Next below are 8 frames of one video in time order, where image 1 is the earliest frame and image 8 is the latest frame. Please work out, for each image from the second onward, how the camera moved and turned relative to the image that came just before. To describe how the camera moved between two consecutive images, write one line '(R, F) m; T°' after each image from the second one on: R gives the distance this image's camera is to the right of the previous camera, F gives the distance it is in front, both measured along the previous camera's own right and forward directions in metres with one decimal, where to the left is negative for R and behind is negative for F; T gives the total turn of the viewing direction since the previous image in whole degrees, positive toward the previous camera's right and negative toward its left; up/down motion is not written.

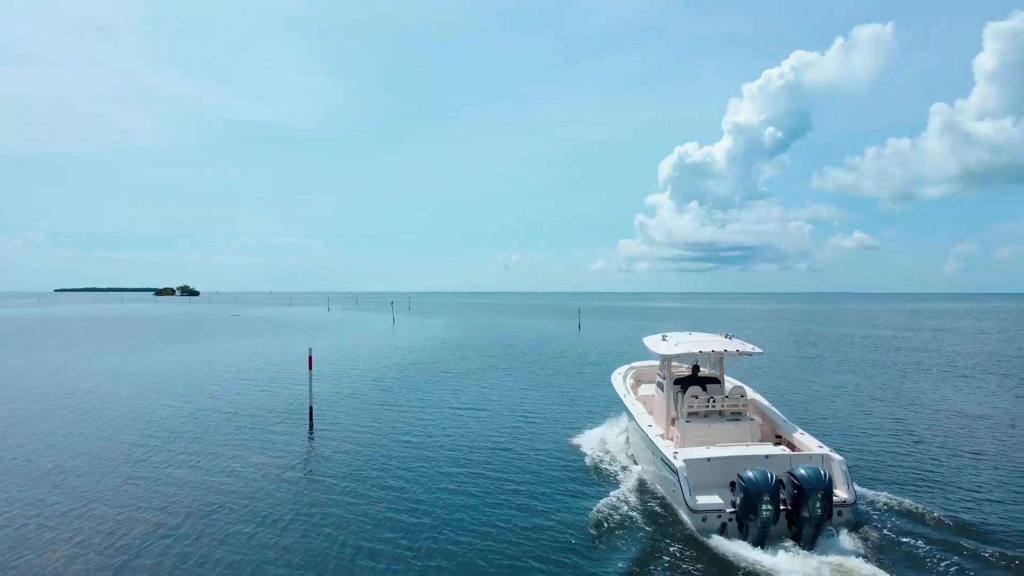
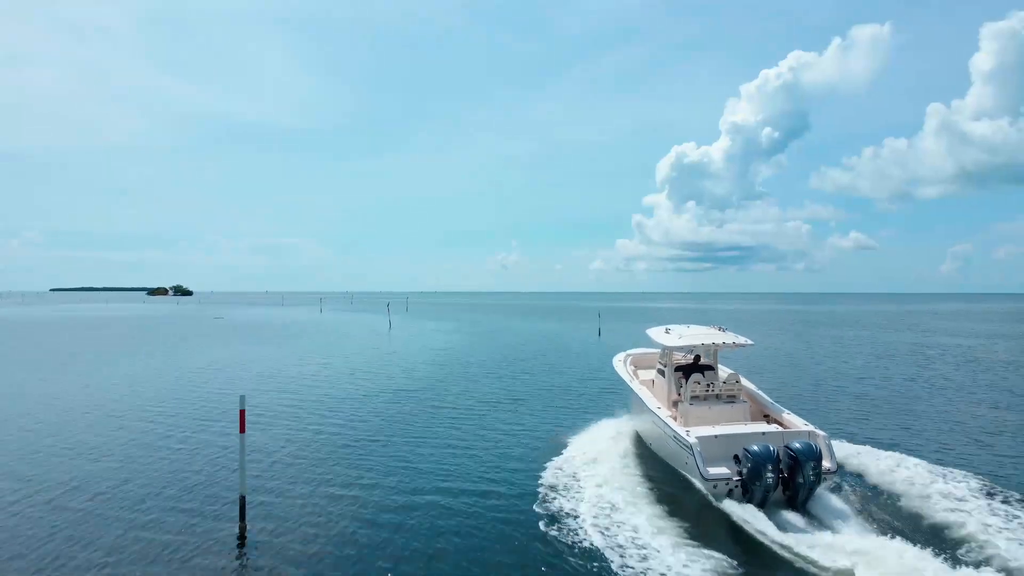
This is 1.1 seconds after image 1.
(-2.5, -6.1) m; 0°
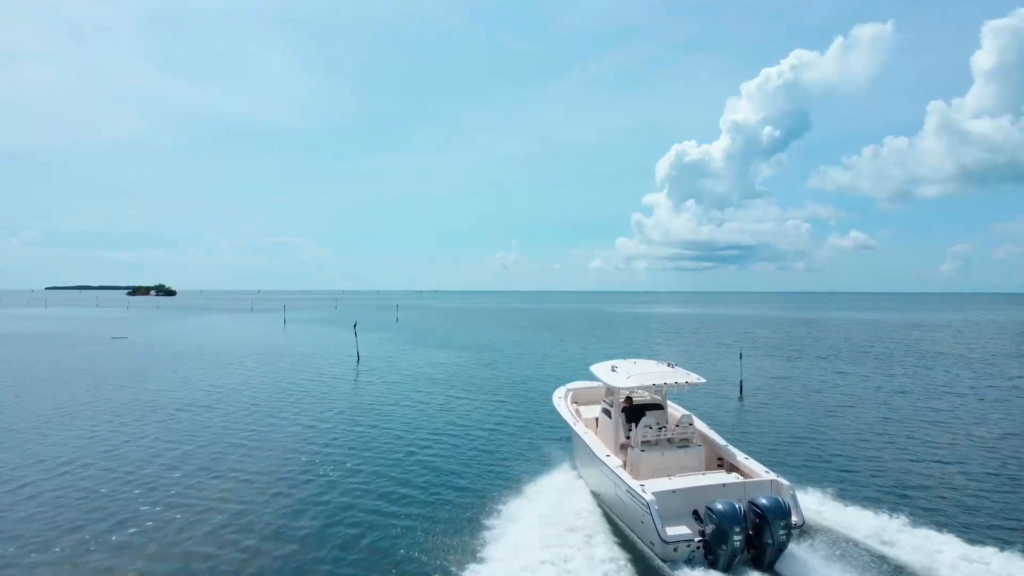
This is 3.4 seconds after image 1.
(+1.0, +0.9) m; 0°
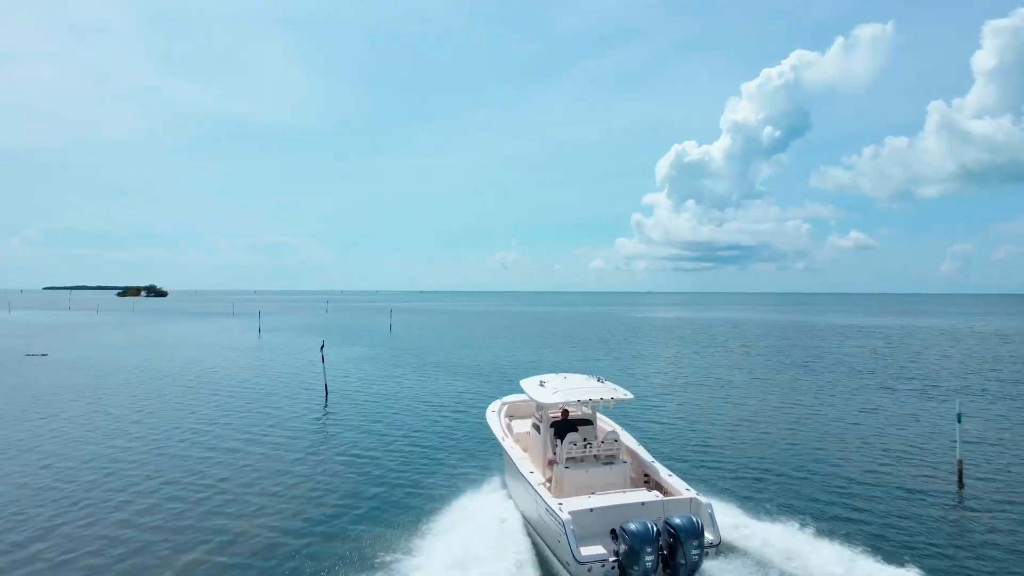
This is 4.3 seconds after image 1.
(+0.9, +2.4) m; 0°
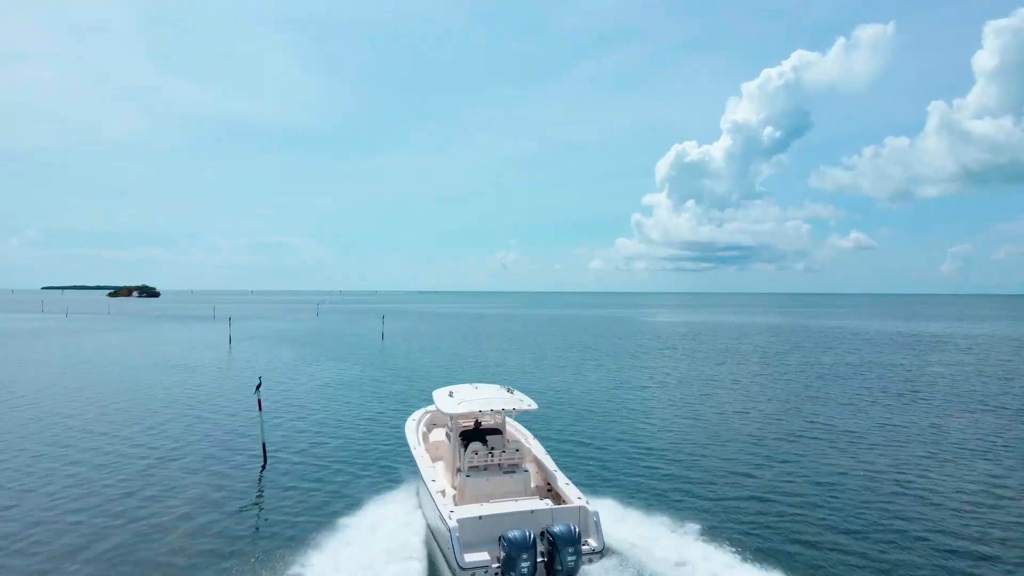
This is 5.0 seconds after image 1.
(+0.7, +2.6) m; 0°
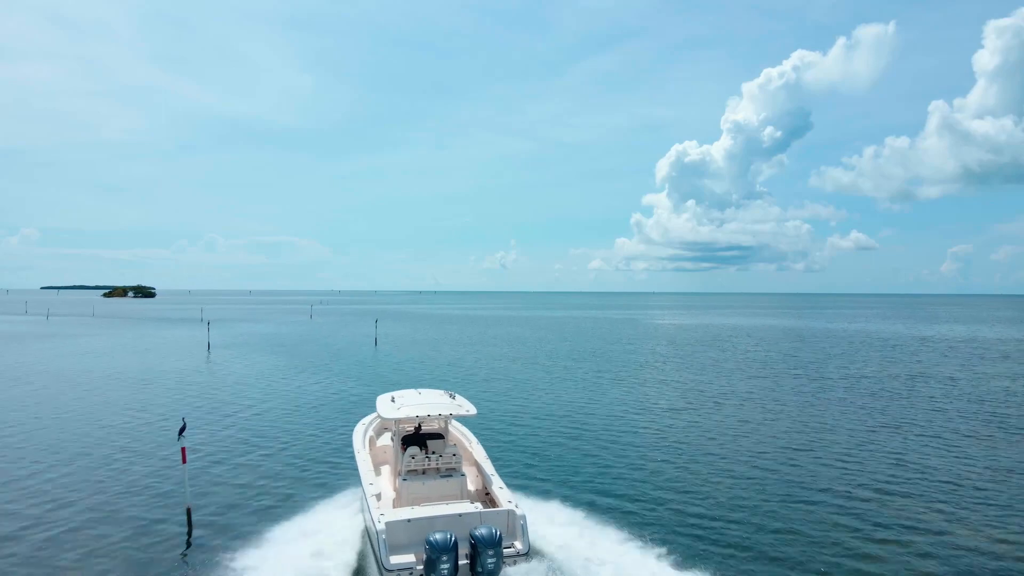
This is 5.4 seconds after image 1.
(+2.4, -1.9) m; 0°
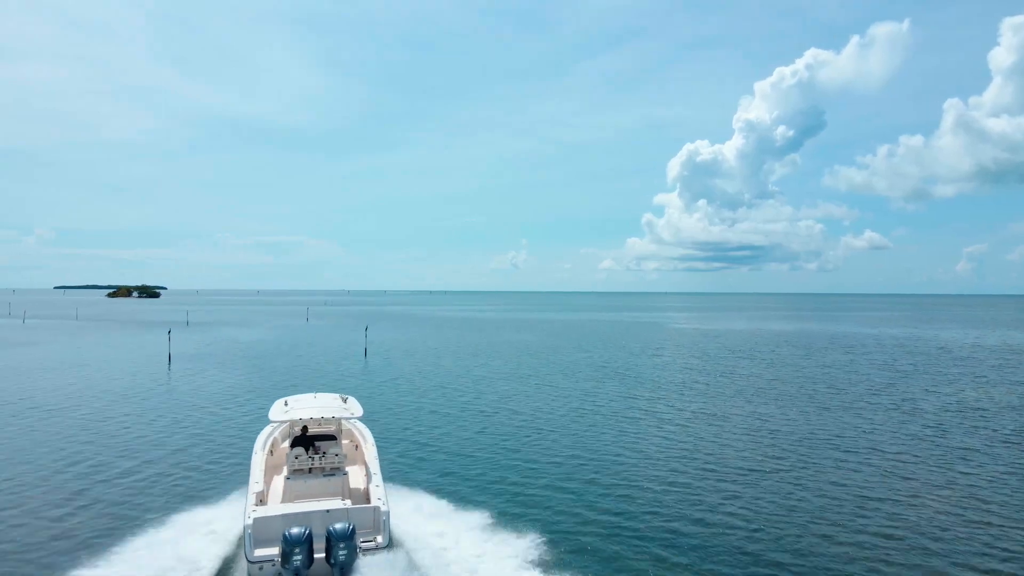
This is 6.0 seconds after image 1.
(0.0, +5.4) m; -1°
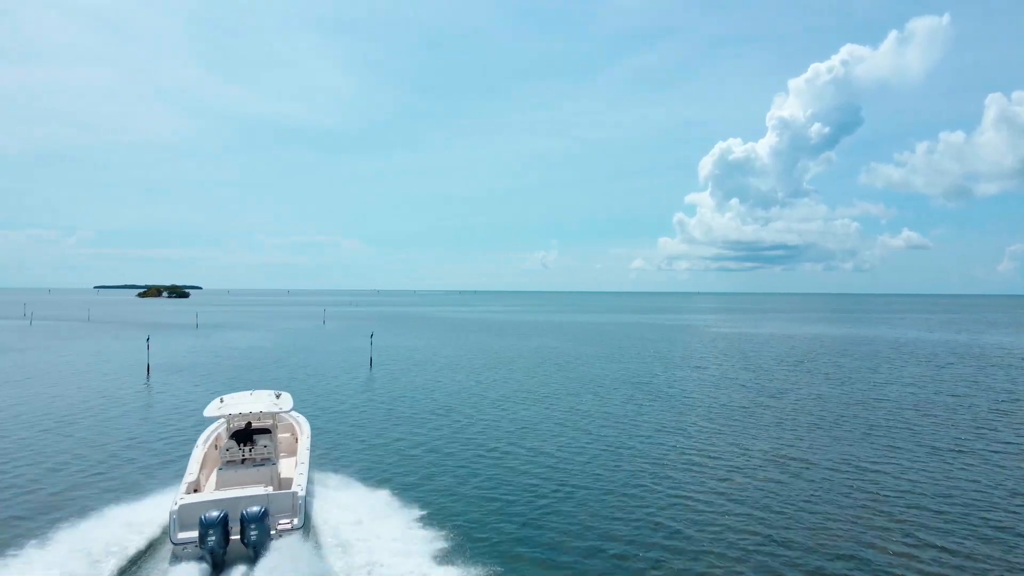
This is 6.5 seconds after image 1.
(+0.3, +4.5) m; -3°
